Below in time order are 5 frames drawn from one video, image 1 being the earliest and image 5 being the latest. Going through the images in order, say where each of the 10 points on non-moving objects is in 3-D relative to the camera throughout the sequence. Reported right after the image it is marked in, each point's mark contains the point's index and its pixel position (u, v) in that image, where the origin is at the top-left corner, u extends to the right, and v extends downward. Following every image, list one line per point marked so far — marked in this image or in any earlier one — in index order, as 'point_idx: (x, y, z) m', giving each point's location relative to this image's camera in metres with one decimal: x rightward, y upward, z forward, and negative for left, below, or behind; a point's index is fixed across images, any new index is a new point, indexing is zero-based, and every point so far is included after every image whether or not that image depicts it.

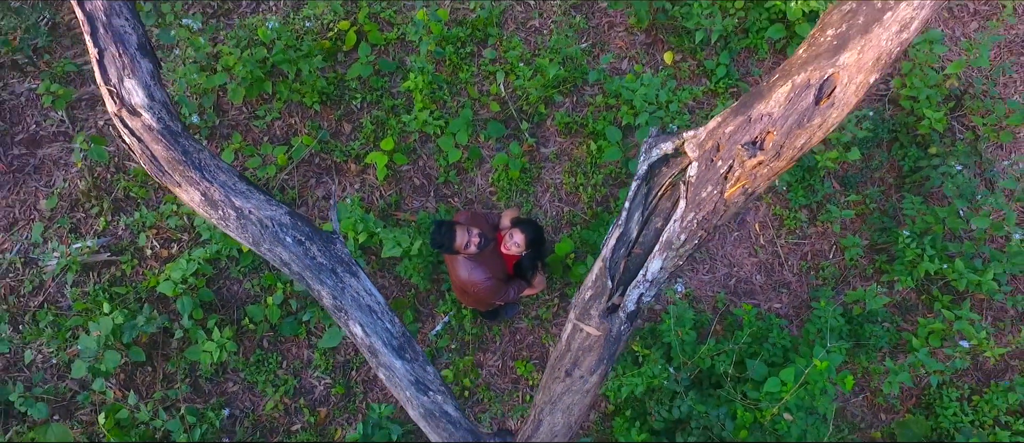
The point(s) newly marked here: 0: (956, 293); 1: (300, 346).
0: (+1.8, -0.3, +2.8) m
1: (-0.9, -0.5, +3.0) m
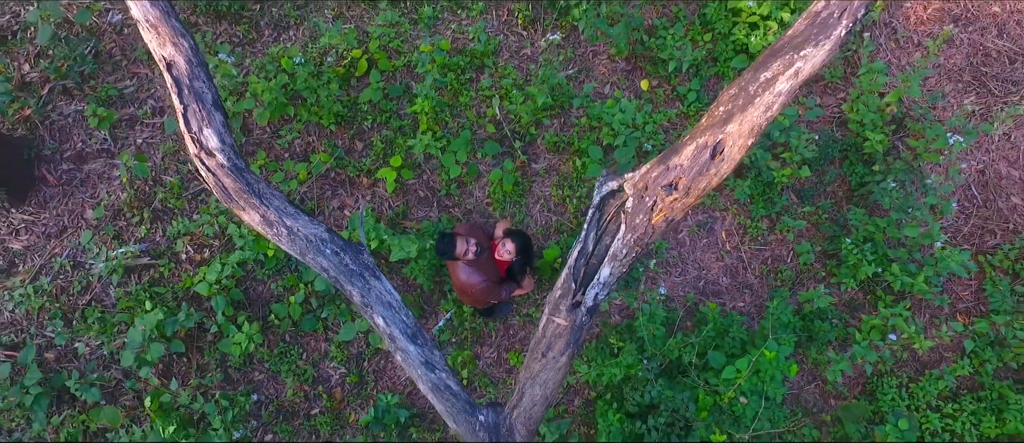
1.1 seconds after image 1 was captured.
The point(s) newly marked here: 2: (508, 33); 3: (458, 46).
0: (+1.8, -0.3, +3.2) m
1: (-0.9, -0.6, +3.4) m
2: (0.0, +1.0, +3.7) m
3: (-0.3, +0.9, +3.6) m
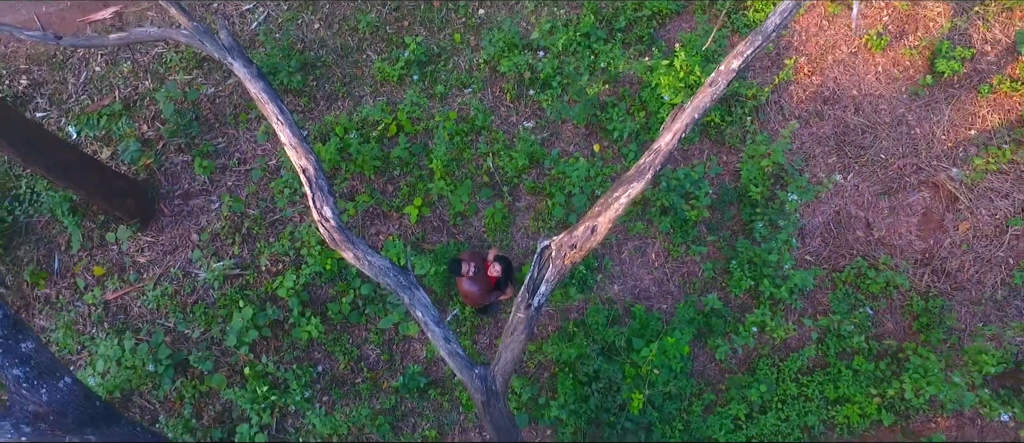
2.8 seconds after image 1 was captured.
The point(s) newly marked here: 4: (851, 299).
0: (+1.7, -0.5, +4.5) m
1: (-1.0, -0.7, +4.7) m
2: (-0.1, +0.8, +5.0) m
3: (-0.4, +0.8, +5.0) m
4: (+2.2, -0.5, +4.5) m
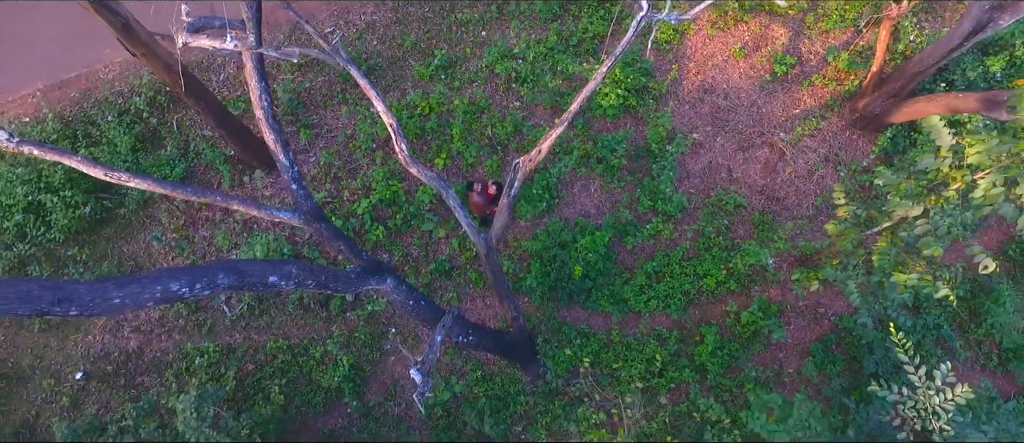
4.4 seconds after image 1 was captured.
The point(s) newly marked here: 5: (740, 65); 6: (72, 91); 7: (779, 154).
0: (+1.6, +0.1, +7.2) m
1: (-1.1, -0.2, +7.4) m
2: (-0.2, +1.4, +7.7) m
3: (-0.4, +1.3, +7.7) m
4: (+2.1, +0.1, +7.2) m
5: (+2.5, +1.7, +7.6) m
6: (-5.0, +1.5, +7.9) m
7: (+2.8, +0.7, +7.4) m
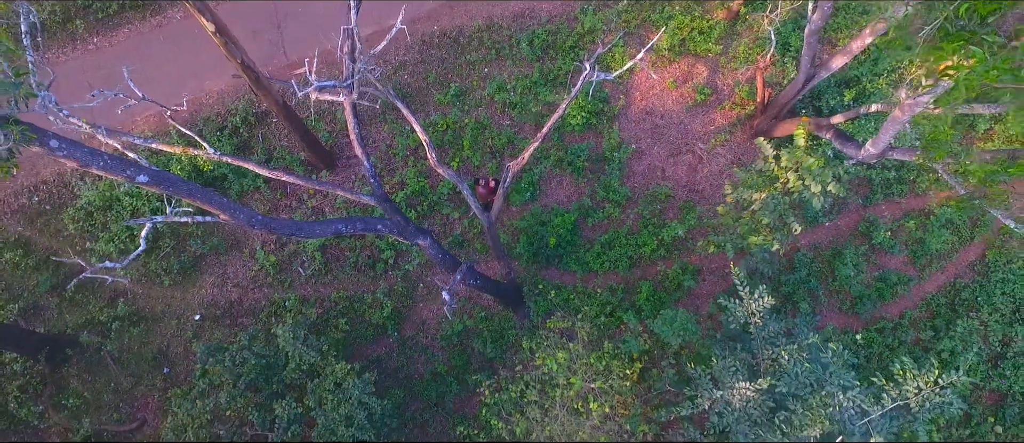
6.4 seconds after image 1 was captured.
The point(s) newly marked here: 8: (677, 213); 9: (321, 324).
0: (+1.5, +0.3, +10.1) m
1: (-1.2, +0.1, +10.2) m
2: (-0.3, +1.6, +10.5) m
3: (-0.5, +1.5, +10.5) m
4: (+2.0, +0.3, +10.0) m
5: (+2.4, +1.9, +10.5) m
6: (-5.1, +1.7, +10.7) m
7: (+2.8, +0.9, +10.2) m
8: (+2.4, +0.1, +10.0) m
9: (-2.7, -1.4, +9.7) m
